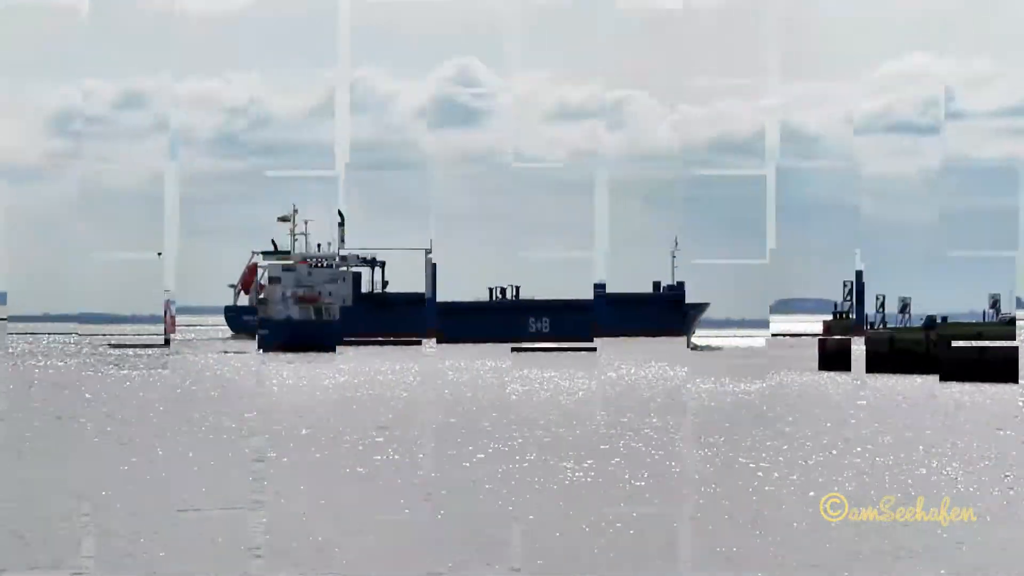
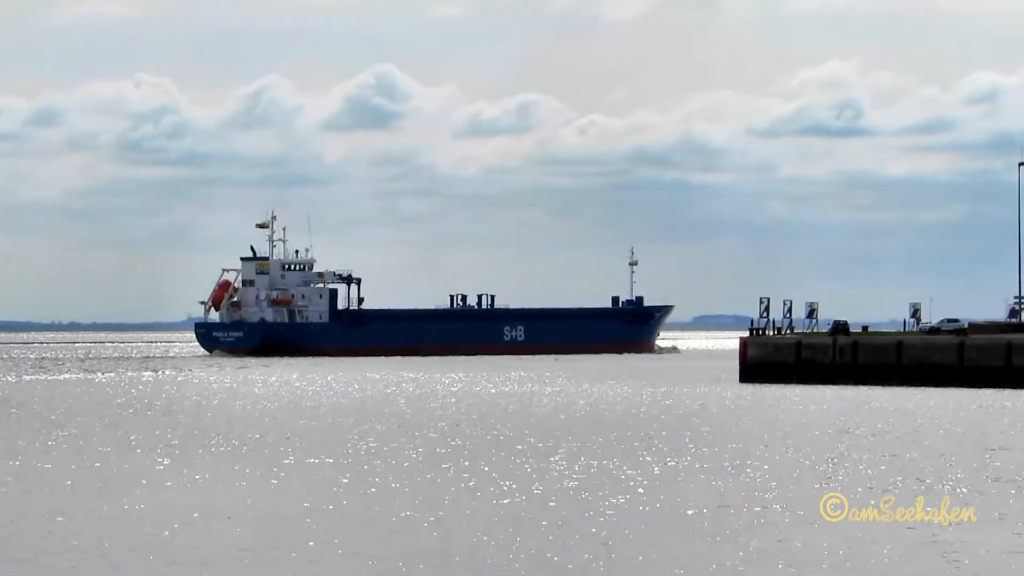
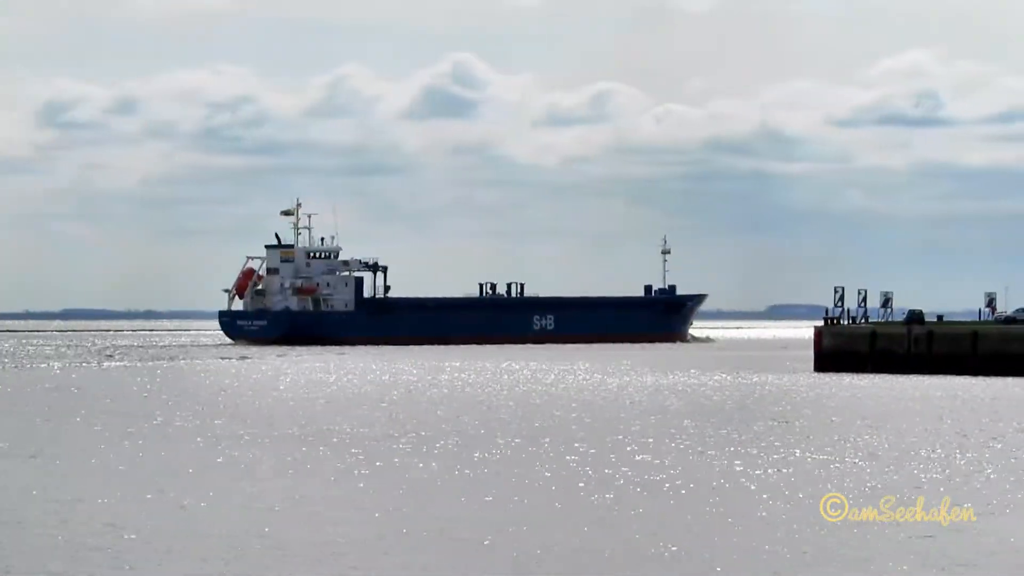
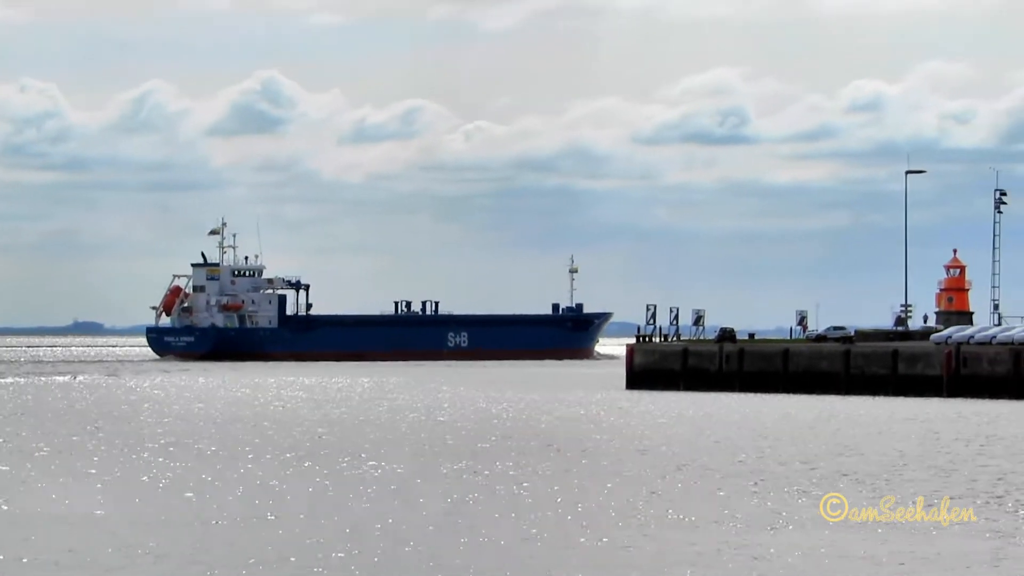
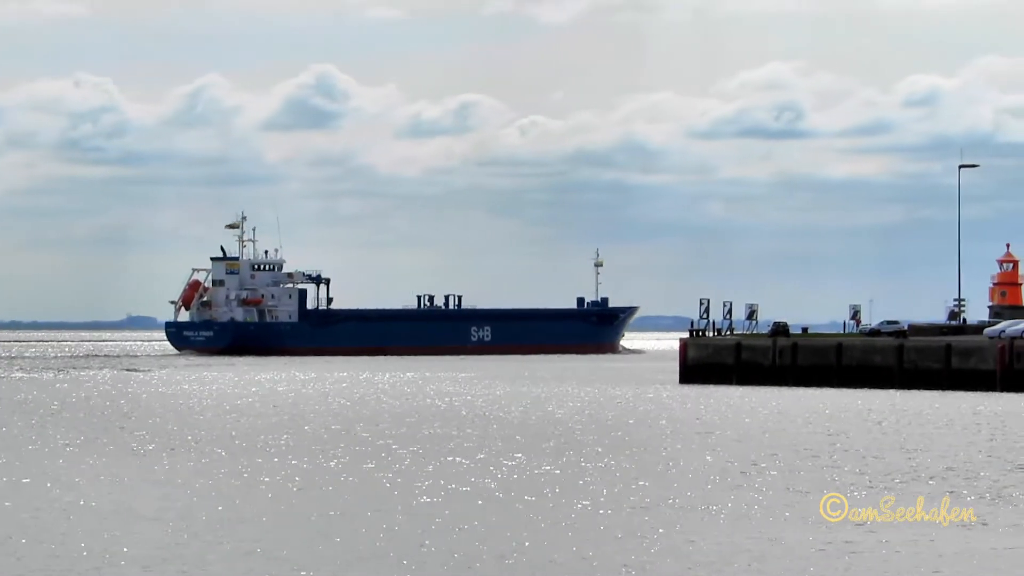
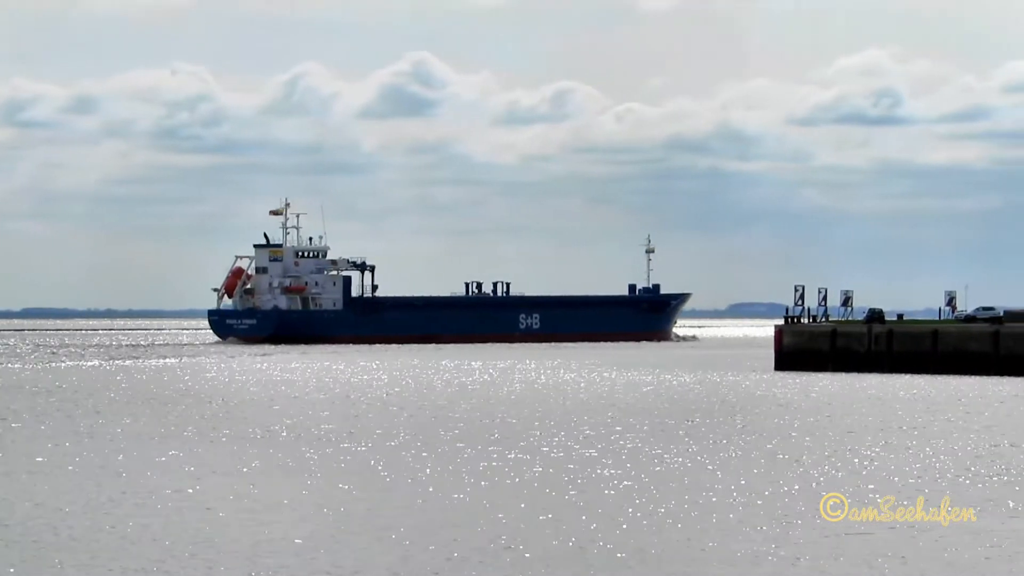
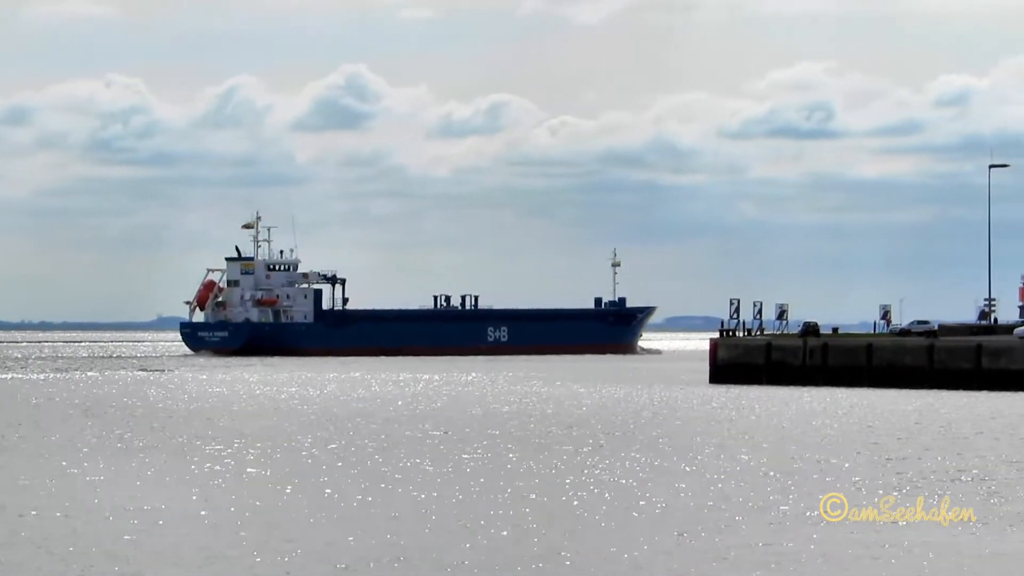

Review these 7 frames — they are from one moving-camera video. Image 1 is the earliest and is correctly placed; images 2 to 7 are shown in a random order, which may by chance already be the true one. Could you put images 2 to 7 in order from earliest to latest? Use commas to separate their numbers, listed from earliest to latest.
3, 6, 2, 7, 5, 4
